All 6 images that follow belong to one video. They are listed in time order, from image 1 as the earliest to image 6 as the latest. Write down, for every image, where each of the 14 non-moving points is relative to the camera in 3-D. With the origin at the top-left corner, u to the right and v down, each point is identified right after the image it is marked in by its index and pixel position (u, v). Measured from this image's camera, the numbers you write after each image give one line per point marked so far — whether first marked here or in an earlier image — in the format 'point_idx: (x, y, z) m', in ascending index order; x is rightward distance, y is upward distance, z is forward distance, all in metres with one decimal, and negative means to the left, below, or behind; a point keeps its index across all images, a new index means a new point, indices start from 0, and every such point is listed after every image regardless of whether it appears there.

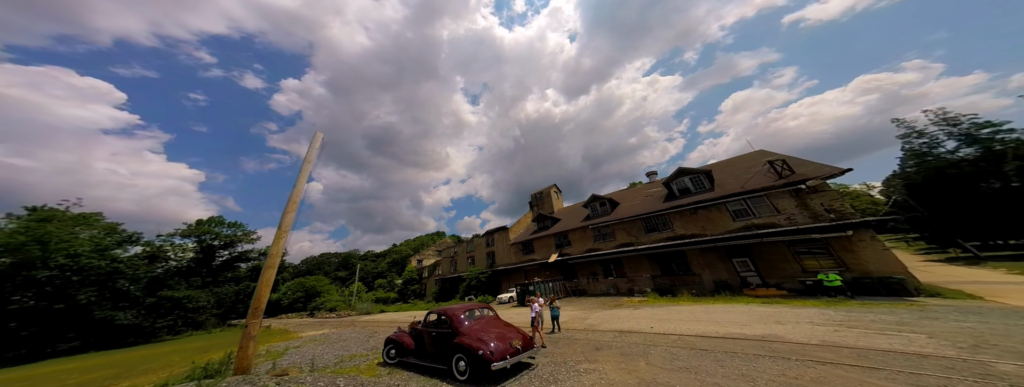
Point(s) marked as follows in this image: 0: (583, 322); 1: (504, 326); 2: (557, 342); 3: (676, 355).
0: (+4.1, -6.6, +11.7) m
1: (-0.4, -3.4, +6.2) m
2: (+1.7, -4.6, +7.0) m
3: (+3.4, -3.5, +4.8) m
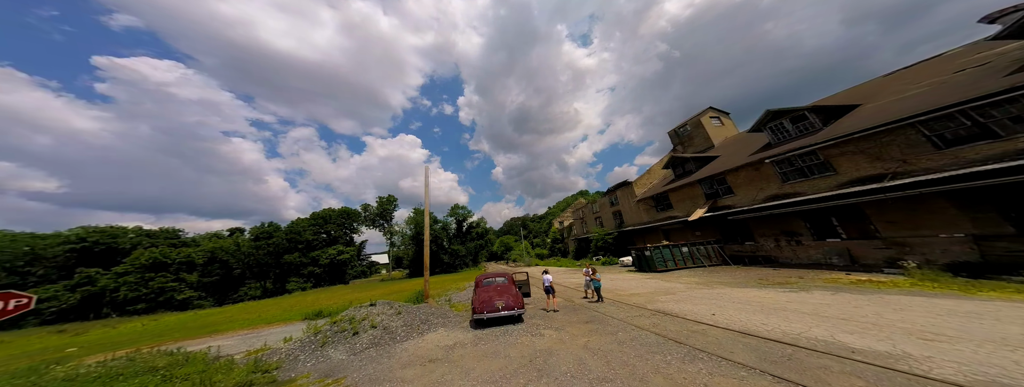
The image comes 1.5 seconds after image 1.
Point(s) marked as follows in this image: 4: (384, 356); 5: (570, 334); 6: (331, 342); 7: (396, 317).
0: (+7.3, -4.9, +10.8) m
1: (+0.1, -3.5, +8.4) m
2: (+2.5, -4.2, +8.0) m
3: (+2.6, -3.4, +5.2) m
4: (-3.0, -3.7, +5.0) m
5: (+1.5, -3.6, +5.8) m
6: (-4.8, -3.9, +5.9) m
7: (-3.7, -3.9, +7.1) m
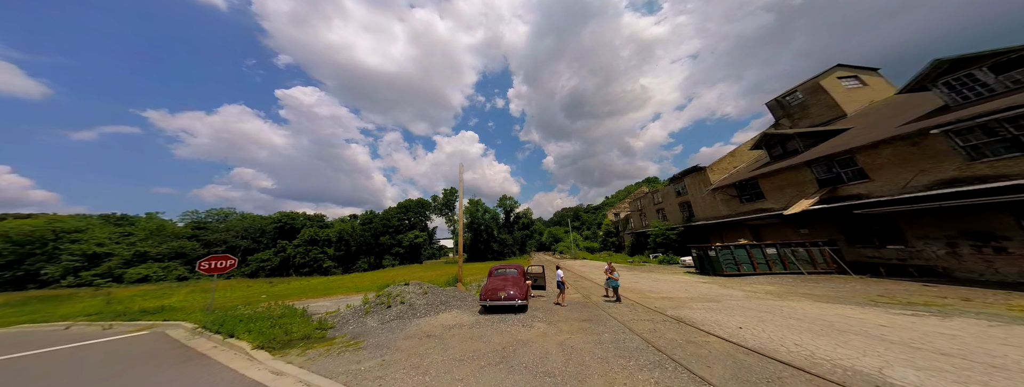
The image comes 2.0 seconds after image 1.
0: (+8.1, -4.7, +9.6) m
1: (+0.5, -3.5, +8.9) m
2: (+2.7, -4.2, +8.0) m
3: (+2.1, -3.5, +5.2) m
4: (-3.3, -3.8, +6.4) m
5: (+1.2, -3.7, +6.1) m
6: (-4.8, -4.0, +7.7) m
7: (-3.4, -3.9, +8.6) m
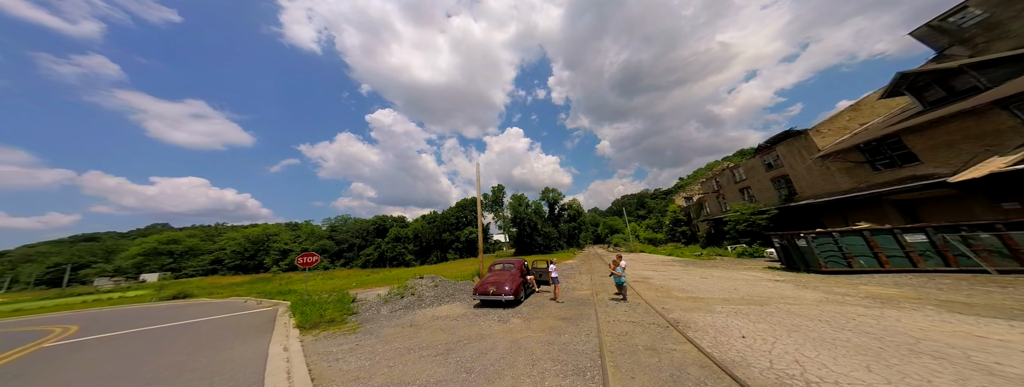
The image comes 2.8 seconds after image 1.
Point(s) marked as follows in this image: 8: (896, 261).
0: (+8.0, -4.0, +8.0) m
1: (+0.3, -3.4, +9.2) m
2: (+2.4, -4.0, +7.7) m
3: (+1.0, -3.4, +5.2) m
4: (-3.9, -4.1, +7.6) m
5: (+0.4, -3.7, +6.3) m
6: (-5.1, -4.4, +9.3) m
7: (-3.5, -4.2, +9.8) m
8: (+20.4, -3.8, +12.9) m
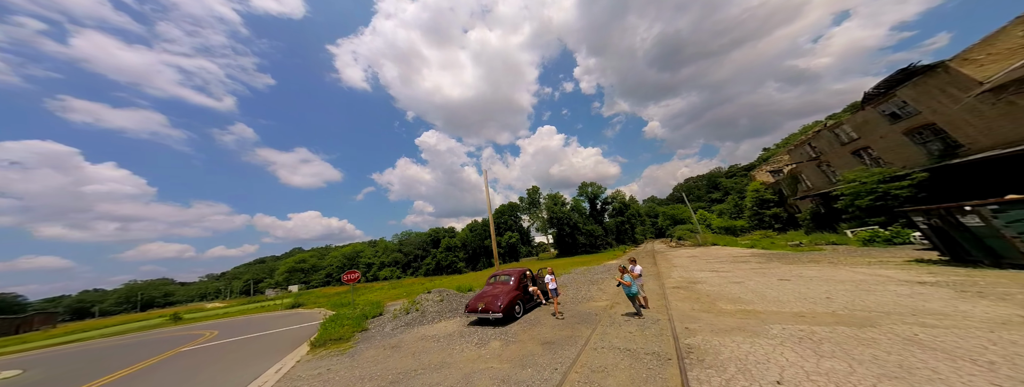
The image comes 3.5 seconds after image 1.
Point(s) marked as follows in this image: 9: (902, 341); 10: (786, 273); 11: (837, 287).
0: (+7.4, -3.3, +5.5) m
1: (+0.2, -3.6, +8.4) m
2: (+1.9, -3.9, +6.5) m
3: (0.0, -3.6, +4.3) m
4: (-4.2, -4.9, +7.8) m
5: (-0.4, -3.9, +5.6) m
6: (-4.9, -5.3, +9.6) m
7: (-3.3, -4.9, +9.9) m
8: (+20.5, -1.6, +7.7) m
9: (+8.1, -3.0, +4.5) m
10: (+14.2, -4.1, +11.7) m
11: (+12.7, -3.6, +8.7) m
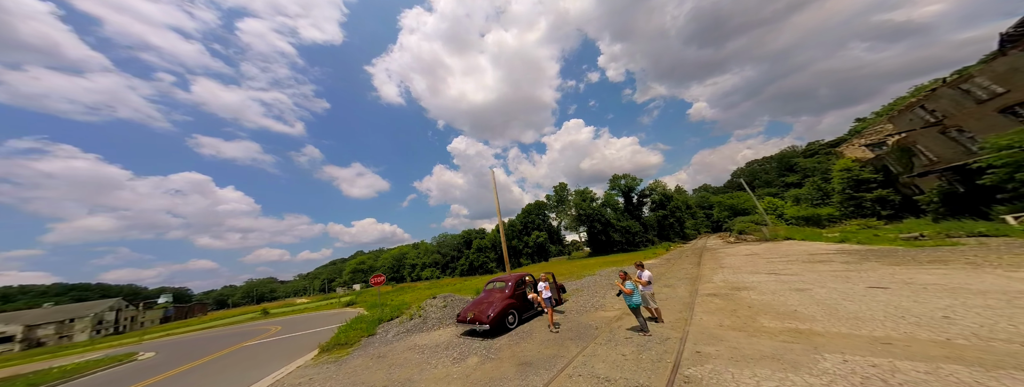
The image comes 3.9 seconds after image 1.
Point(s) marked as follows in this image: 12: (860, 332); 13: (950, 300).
0: (+6.6, -2.9, +3.7) m
1: (0.0, -3.6, +7.7) m
2: (+1.4, -3.8, +5.6) m
3: (-0.9, -3.6, +3.8) m
4: (-4.4, -5.2, +7.8) m
5: (-1.0, -4.0, +5.0) m
6: (-4.7, -5.6, +9.8) m
7: (-3.1, -5.1, +9.7) m
8: (+19.7, -0.3, +3.7) m
9: (+7.1, -2.6, +2.6) m
10: (+14.4, -3.2, +8.7) m
11: (+12.3, -2.8, +6.0) m
12: (+7.5, -3.0, +4.7) m
13: (+11.9, -2.9, +6.1) m
